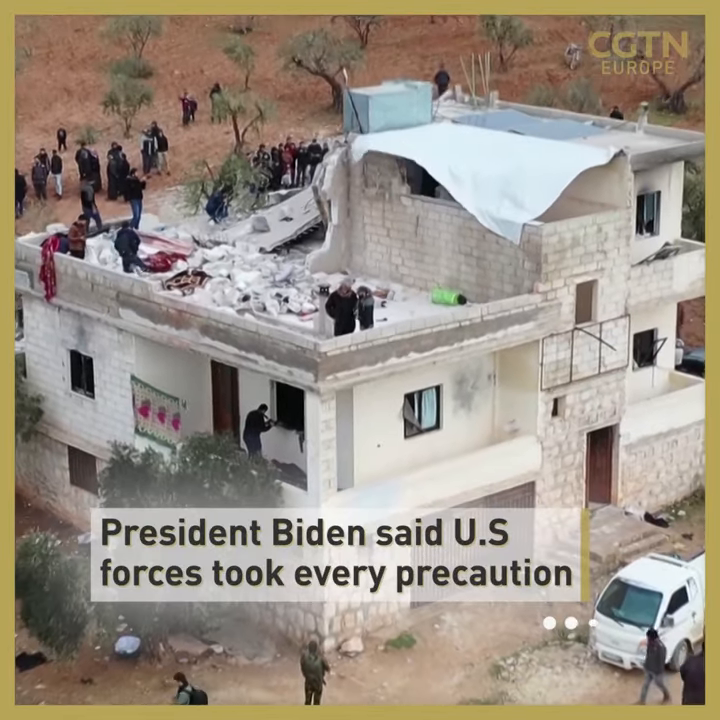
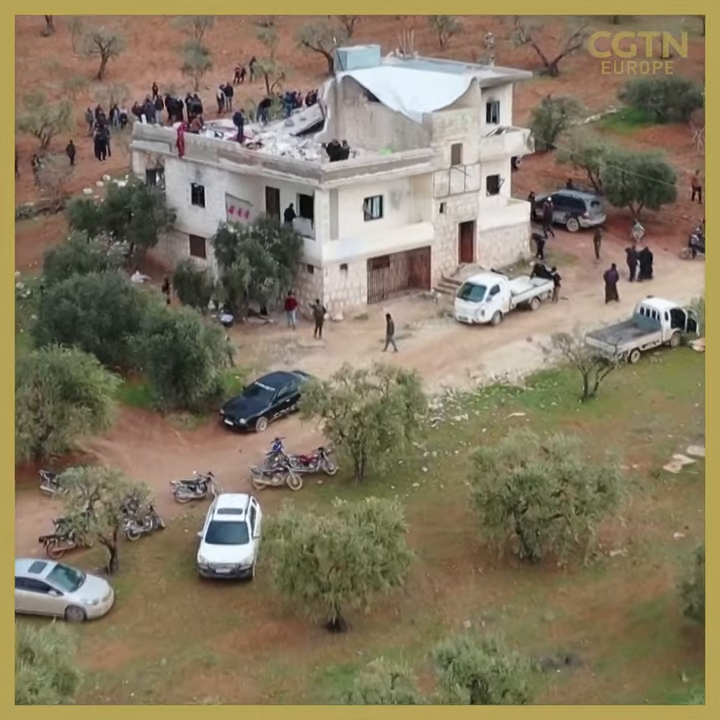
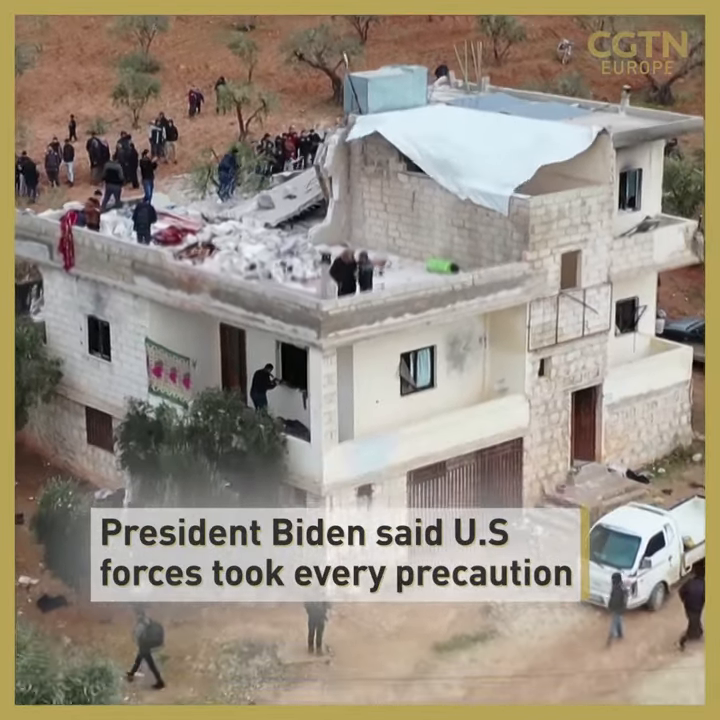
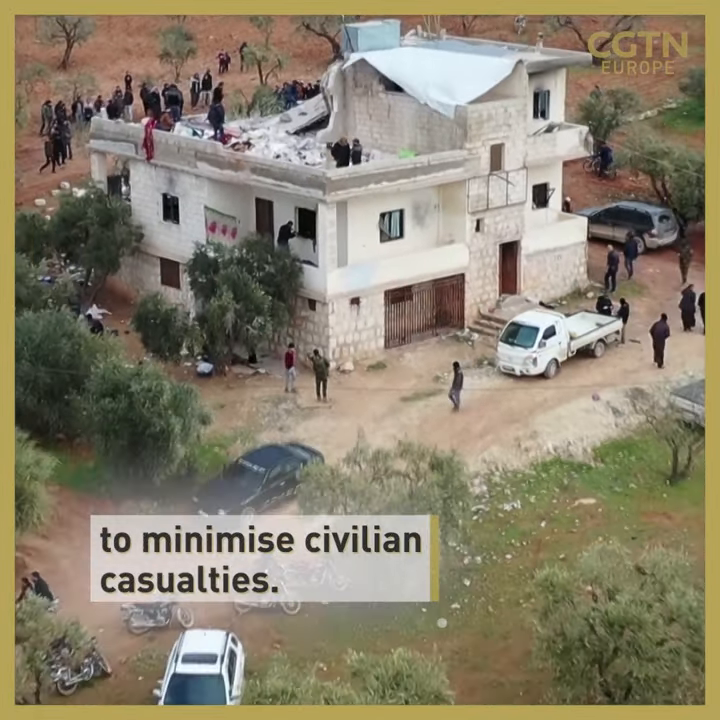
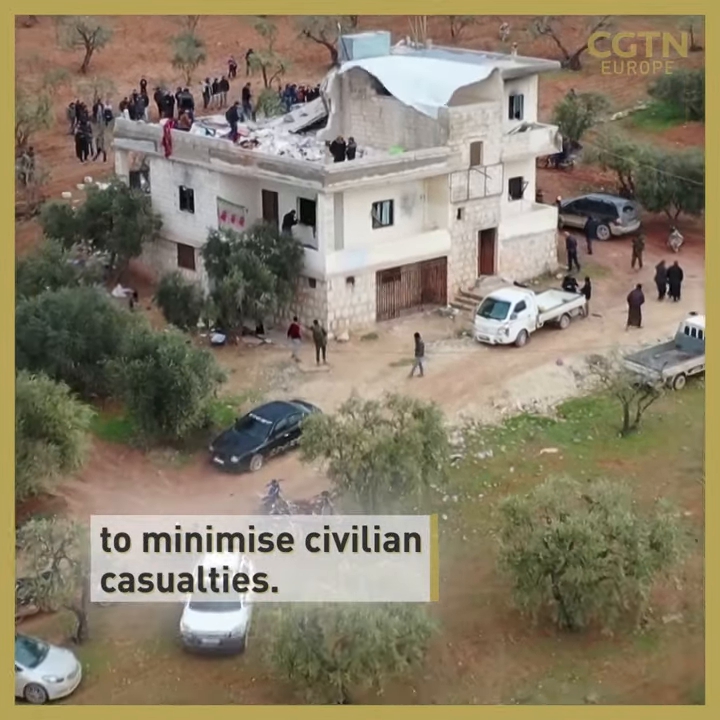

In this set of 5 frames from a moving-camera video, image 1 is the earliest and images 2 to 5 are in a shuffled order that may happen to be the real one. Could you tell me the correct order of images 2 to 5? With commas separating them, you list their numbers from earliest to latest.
3, 4, 5, 2
